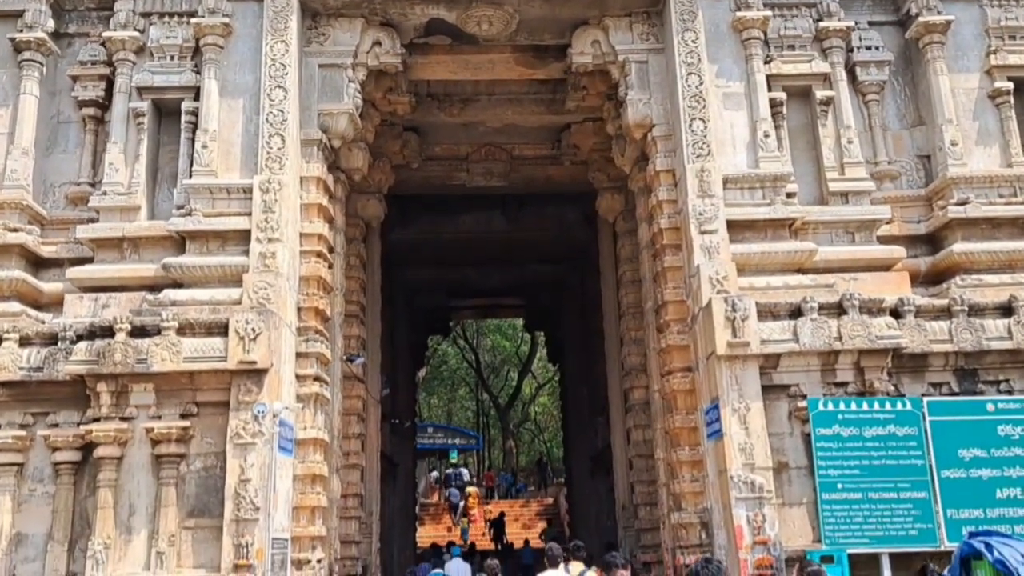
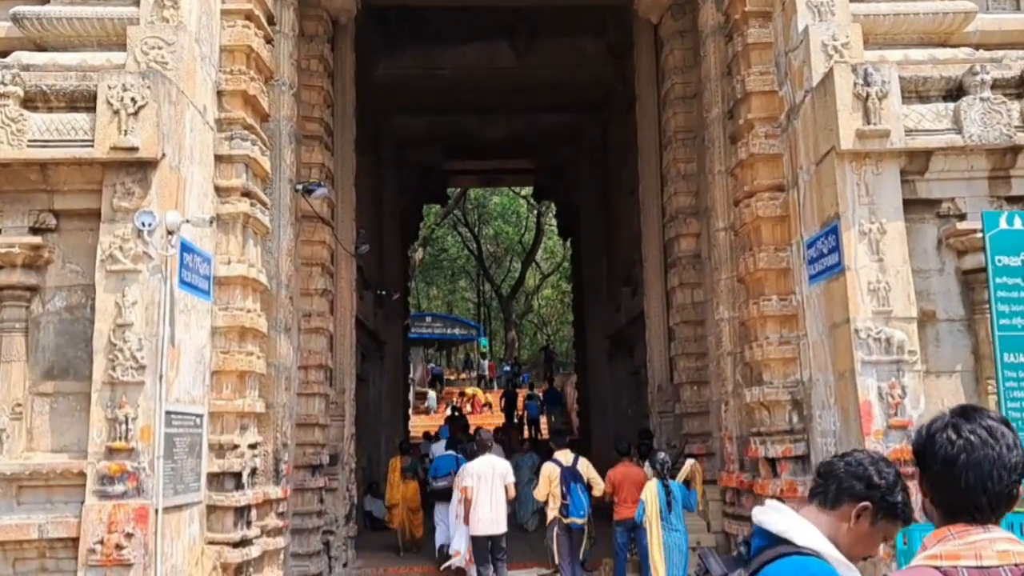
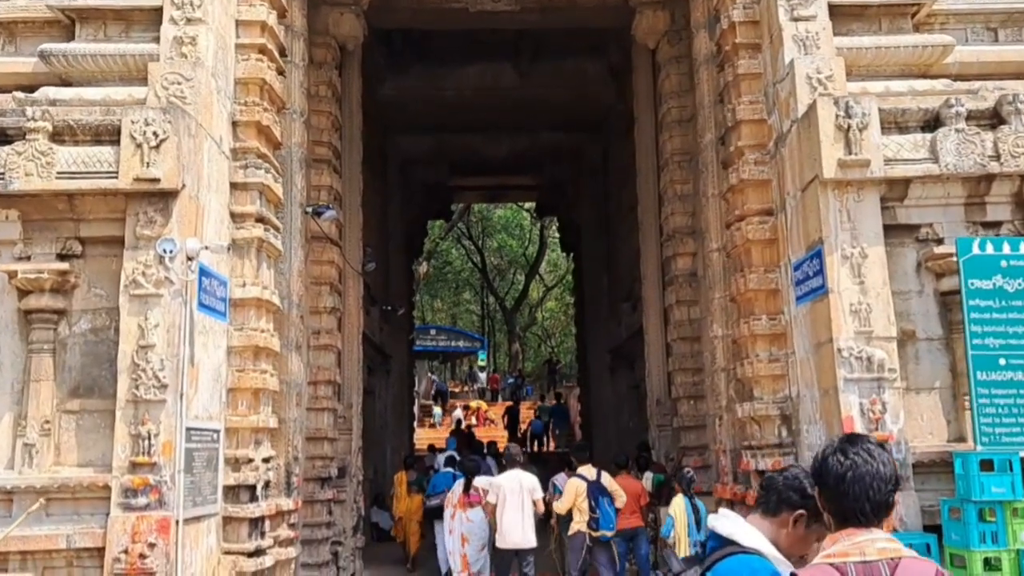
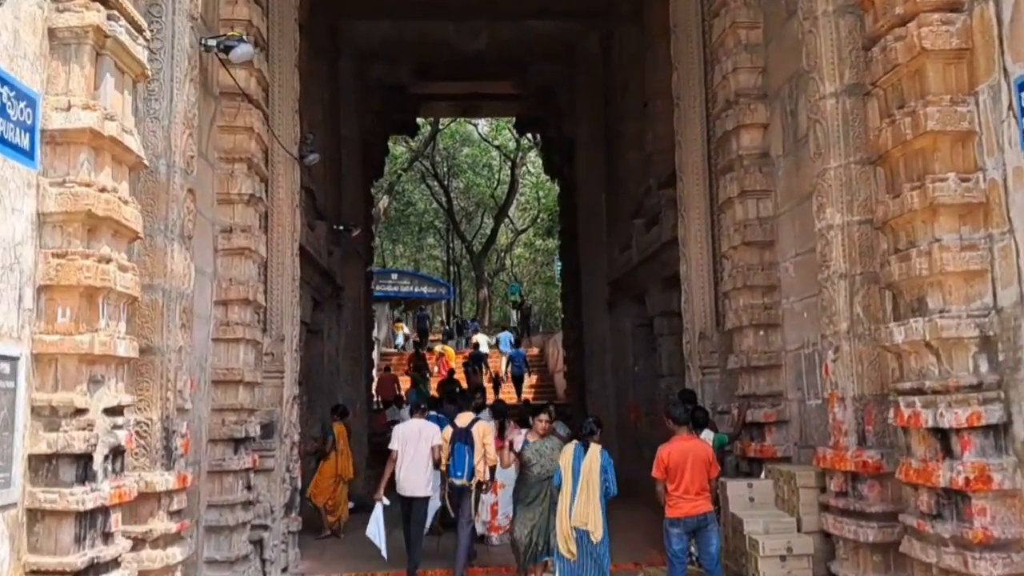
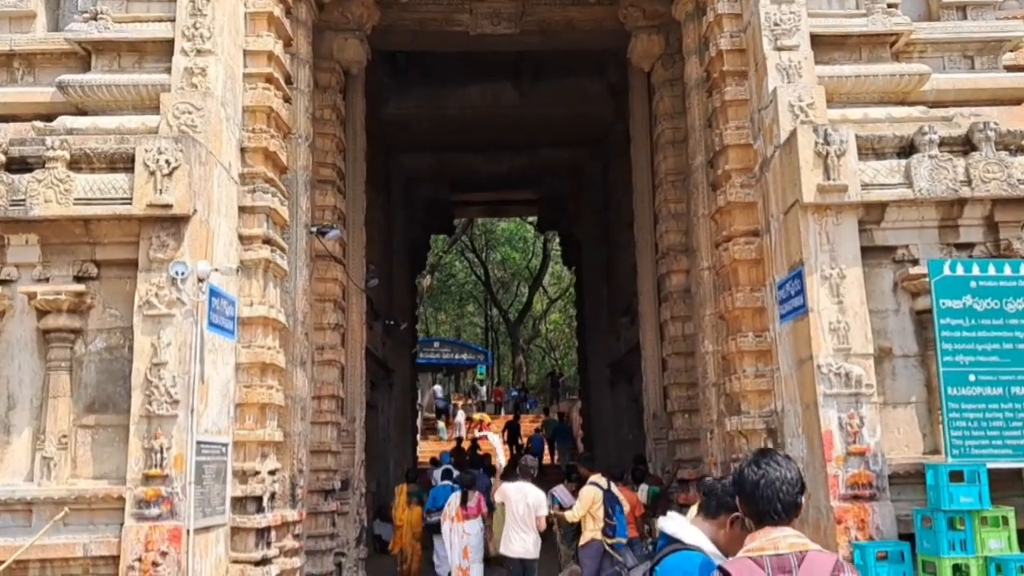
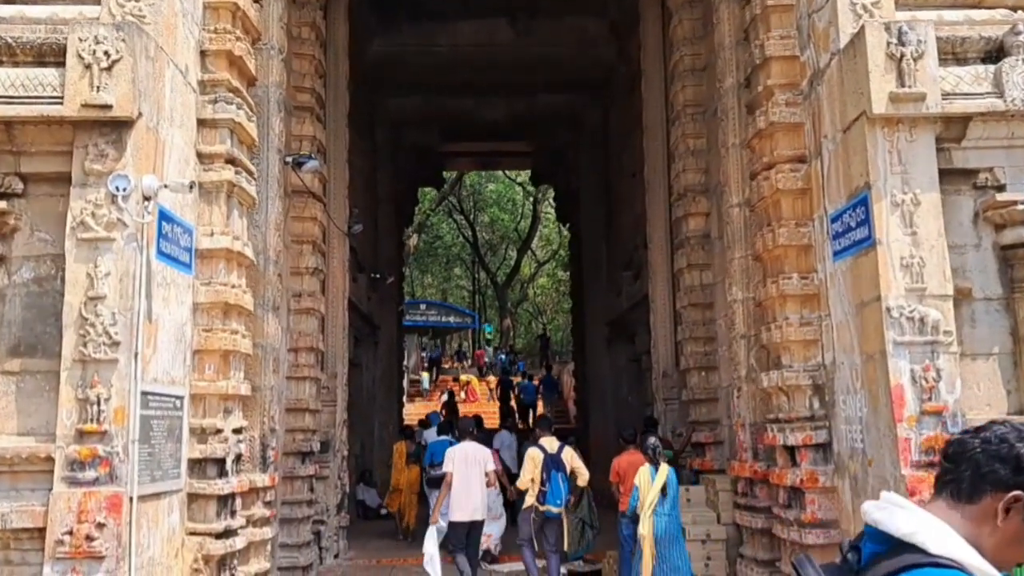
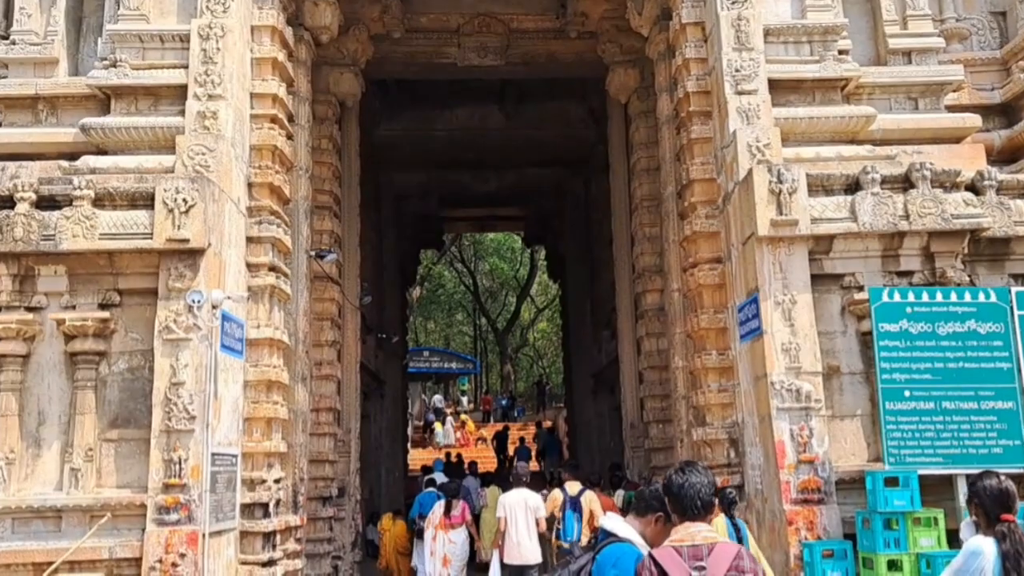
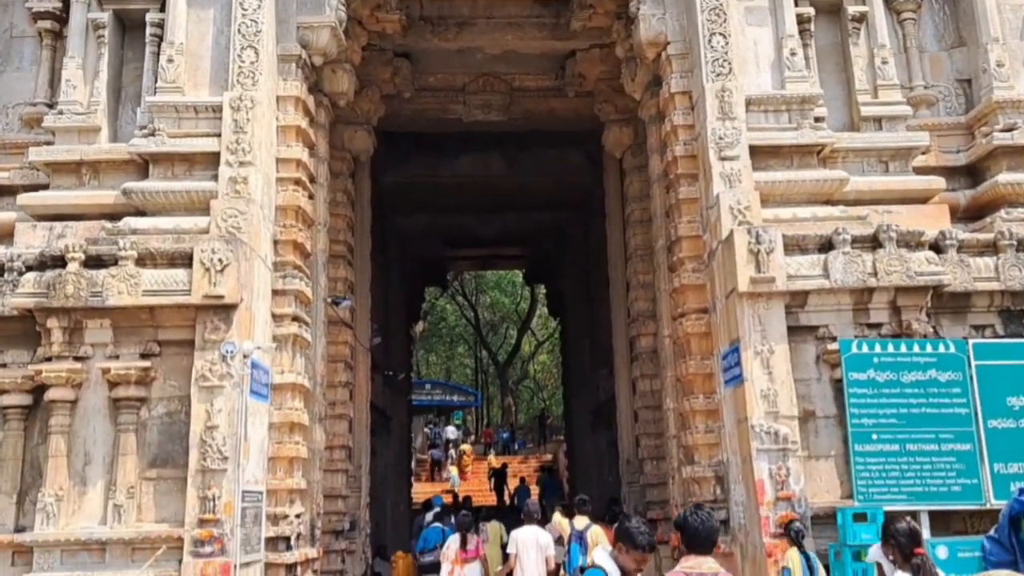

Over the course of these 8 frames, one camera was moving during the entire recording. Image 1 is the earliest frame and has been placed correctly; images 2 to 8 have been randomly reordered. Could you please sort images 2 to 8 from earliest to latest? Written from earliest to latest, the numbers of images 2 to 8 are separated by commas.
8, 7, 5, 3, 2, 6, 4
